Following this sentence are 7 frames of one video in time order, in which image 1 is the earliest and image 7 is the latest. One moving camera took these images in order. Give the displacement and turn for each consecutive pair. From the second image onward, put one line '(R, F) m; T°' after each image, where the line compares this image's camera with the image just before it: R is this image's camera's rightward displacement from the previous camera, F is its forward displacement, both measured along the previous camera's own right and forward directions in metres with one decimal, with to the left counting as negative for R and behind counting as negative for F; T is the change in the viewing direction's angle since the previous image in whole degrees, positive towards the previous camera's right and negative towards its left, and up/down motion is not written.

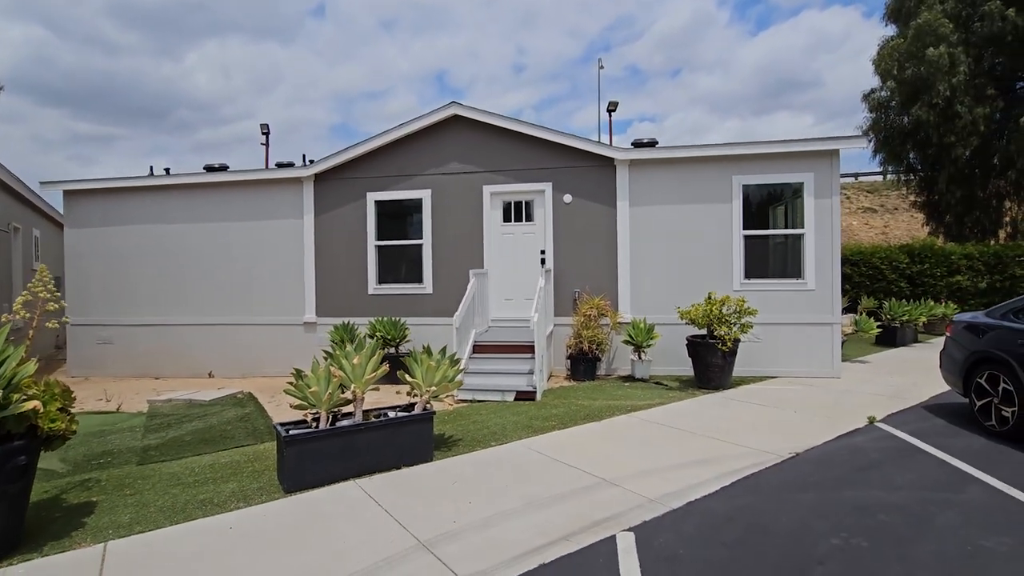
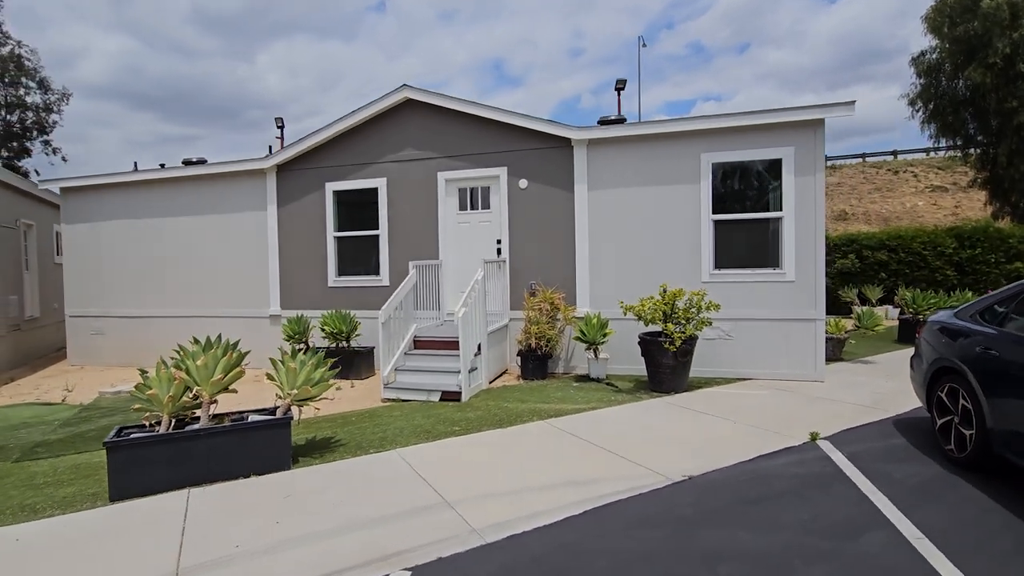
(+1.6, +0.6) m; -6°
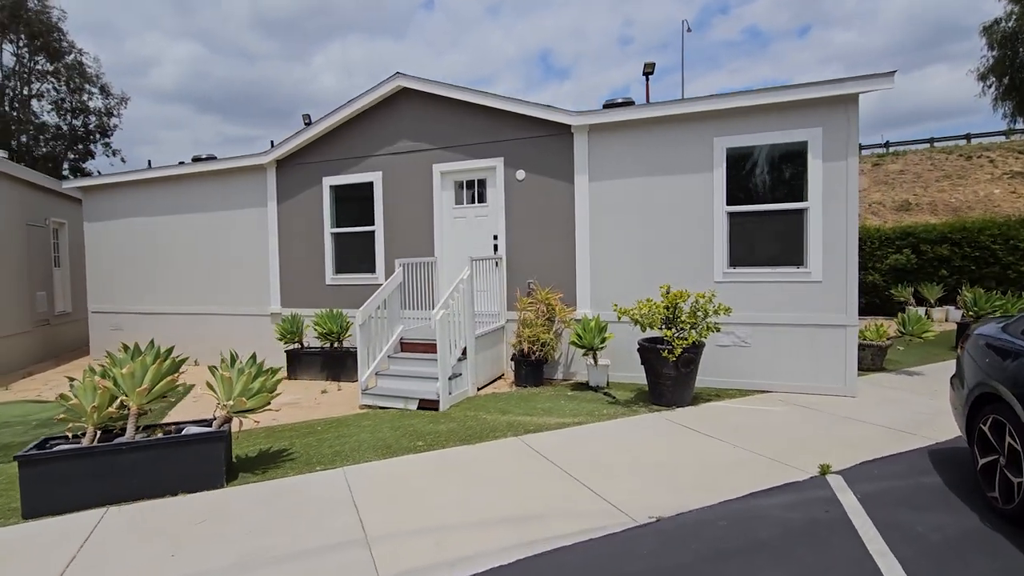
(+0.7, +0.5) m; -5°
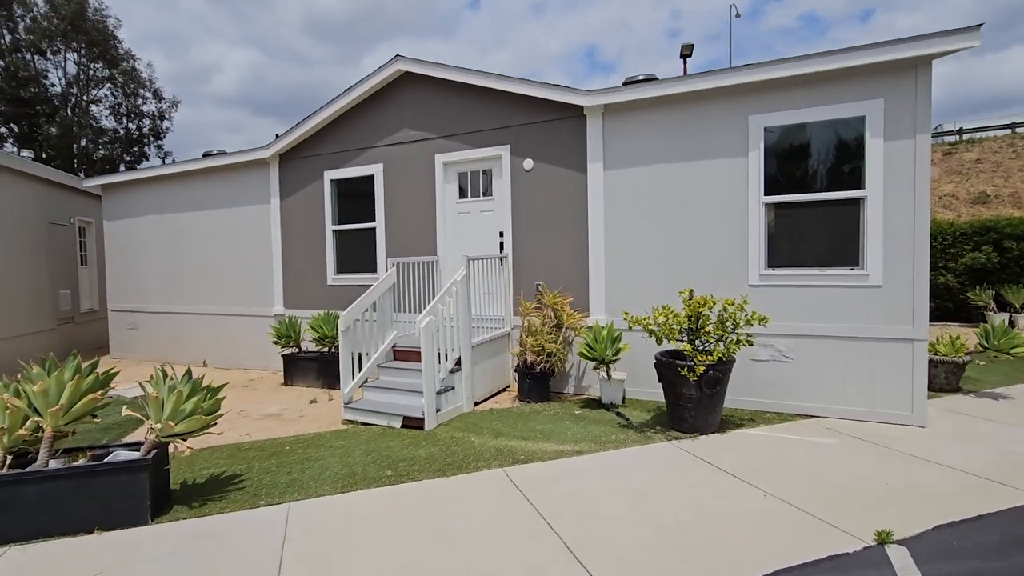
(+0.5, +0.7) m; -5°
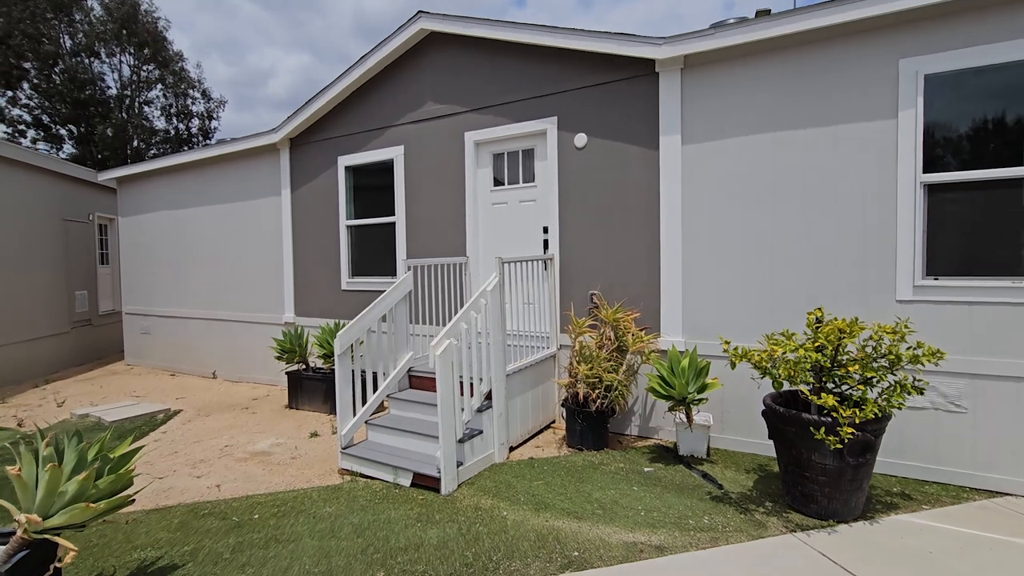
(0.0, +1.3) m; -5°
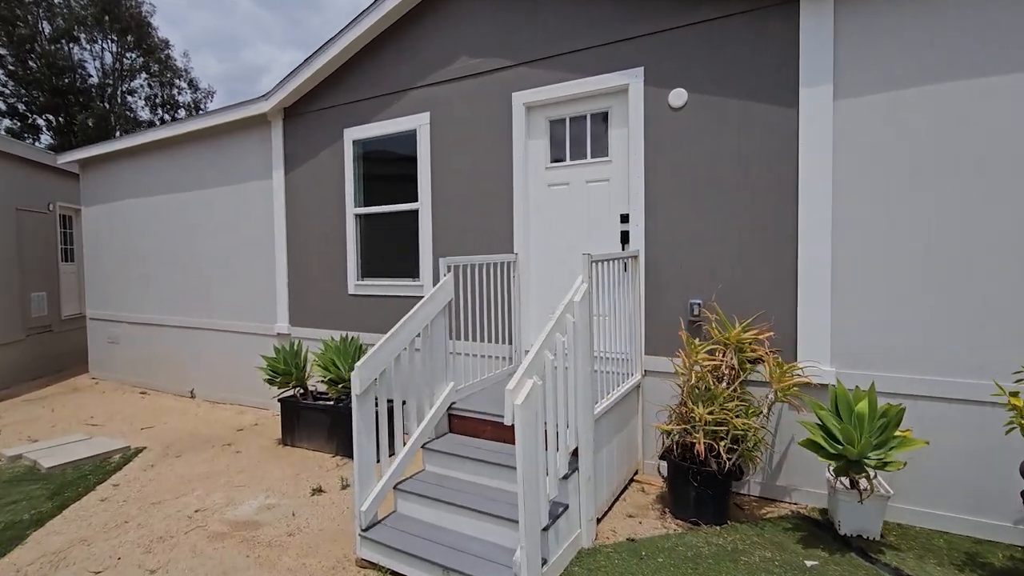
(-0.6, +1.3) m; +1°
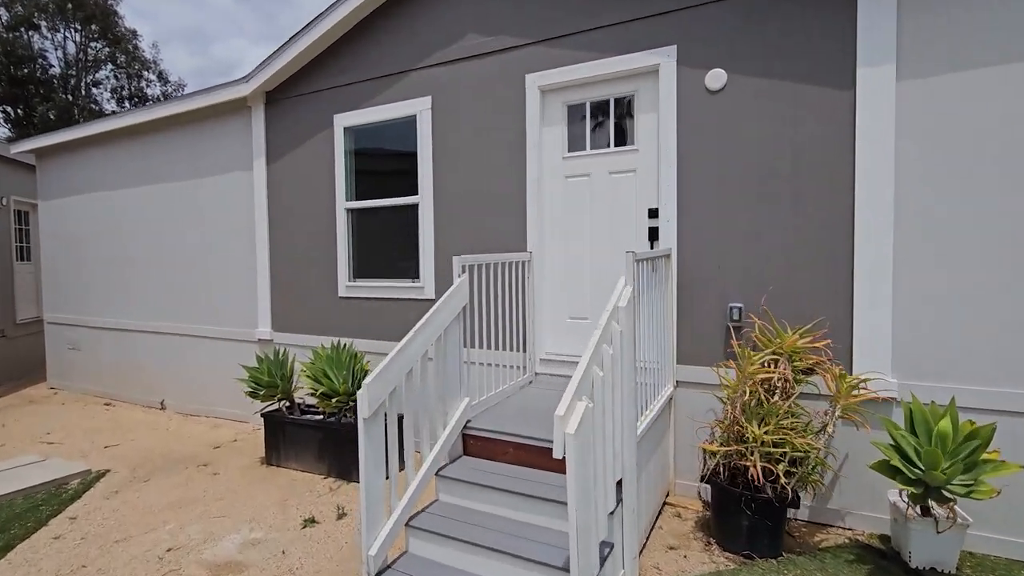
(-0.3, +0.4) m; +2°
